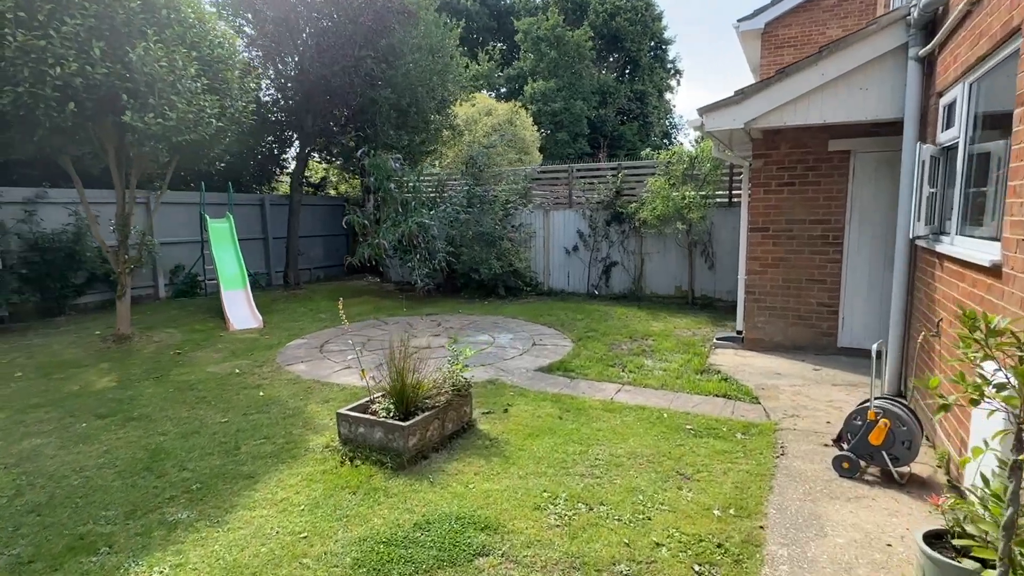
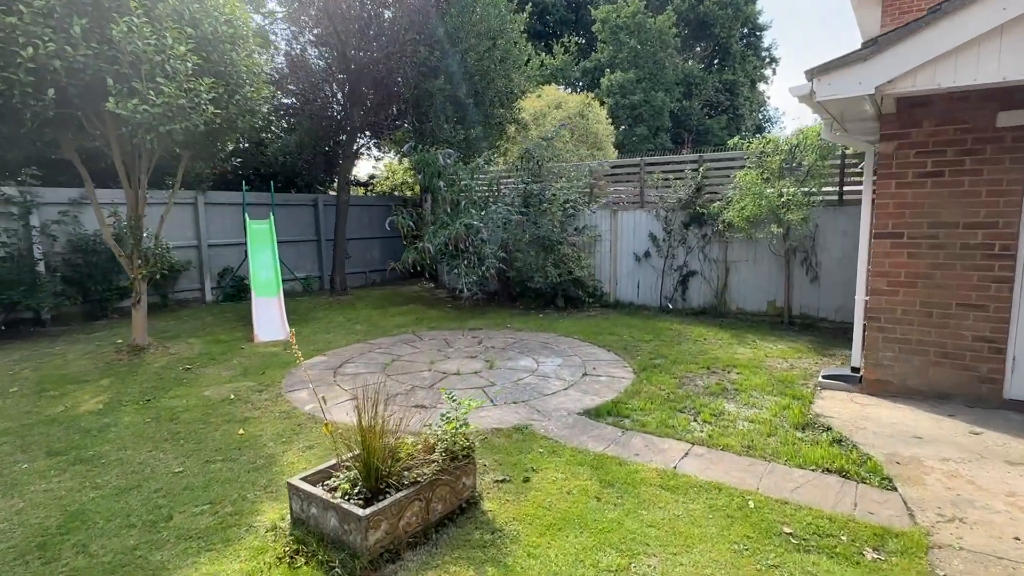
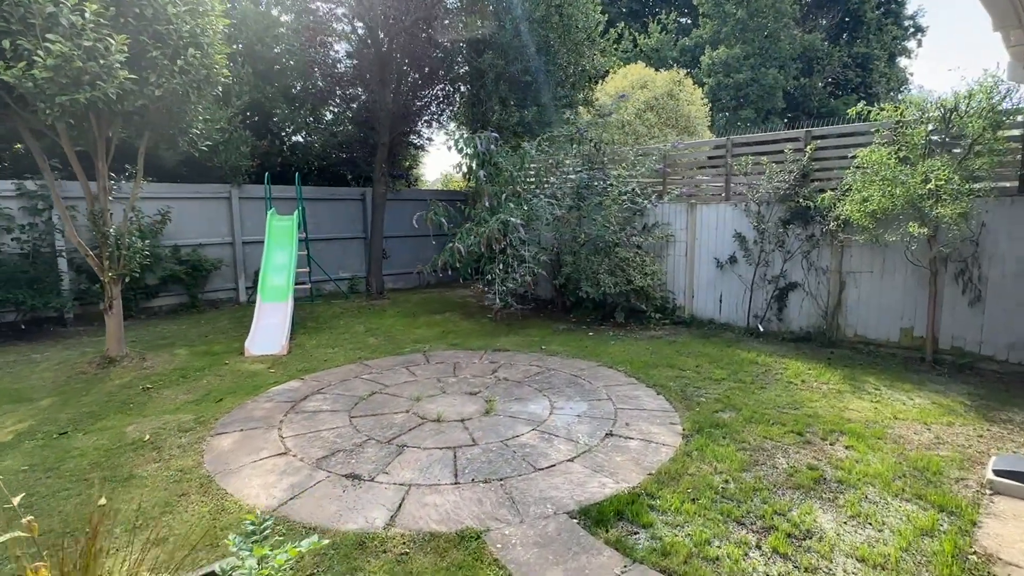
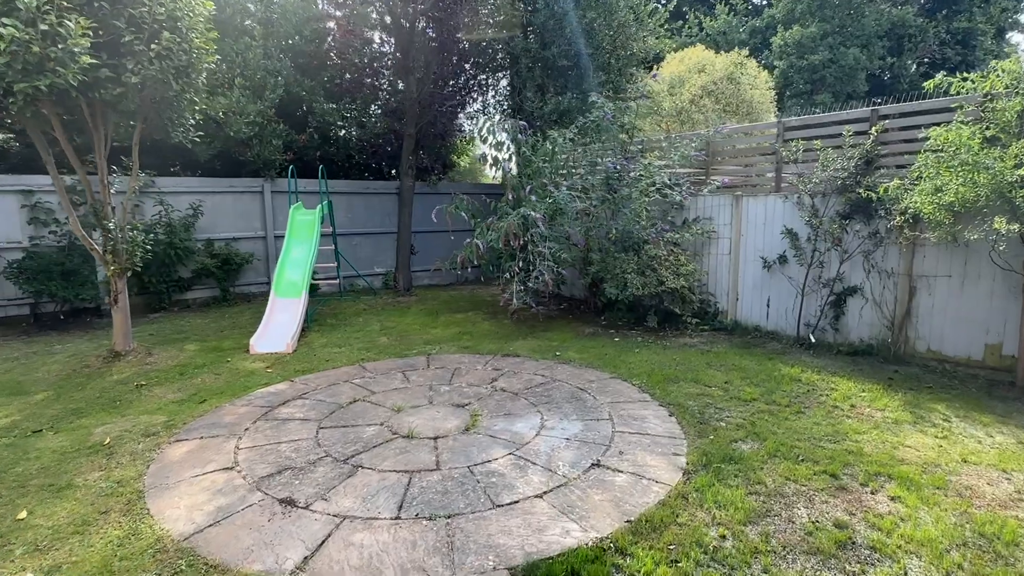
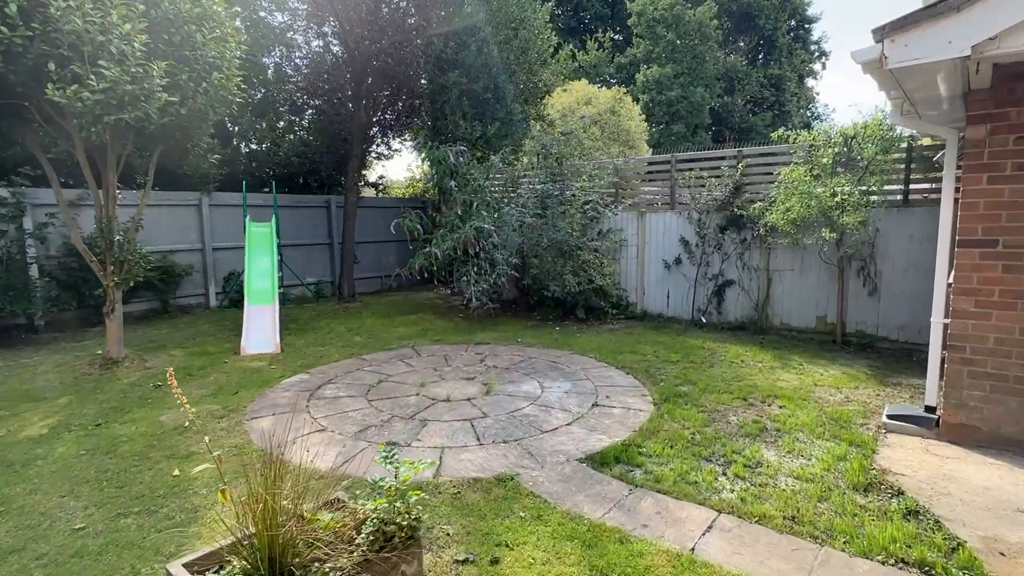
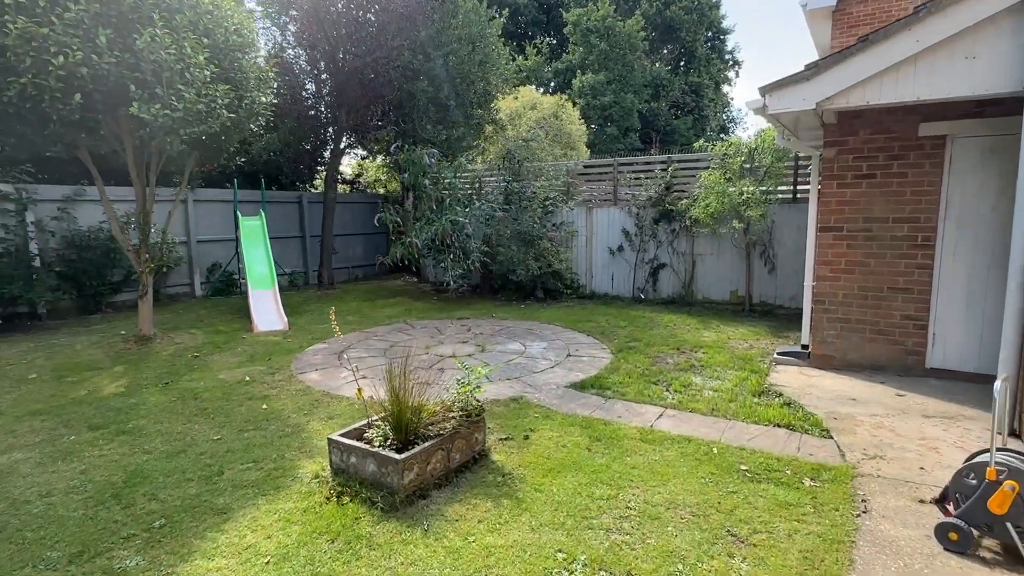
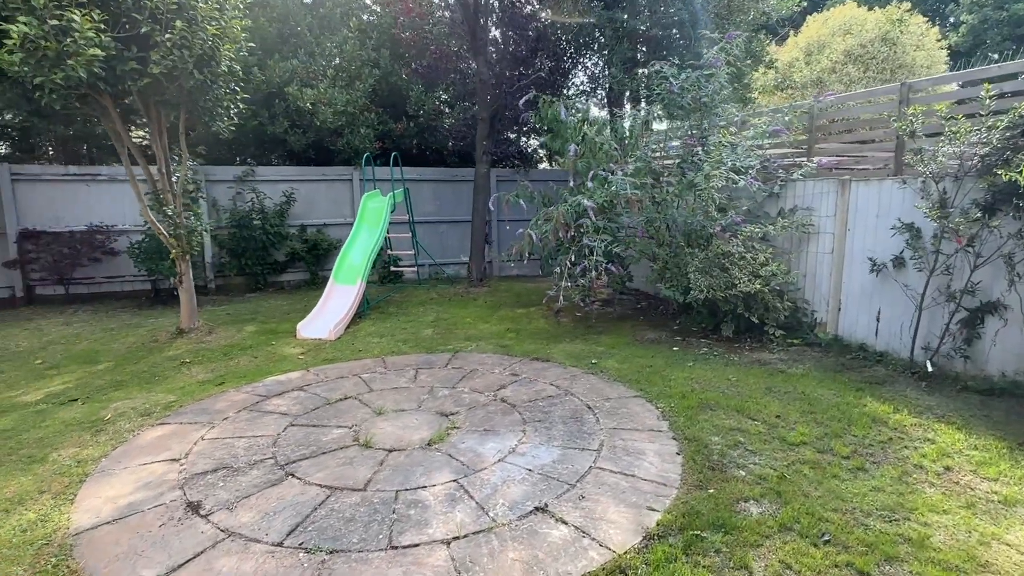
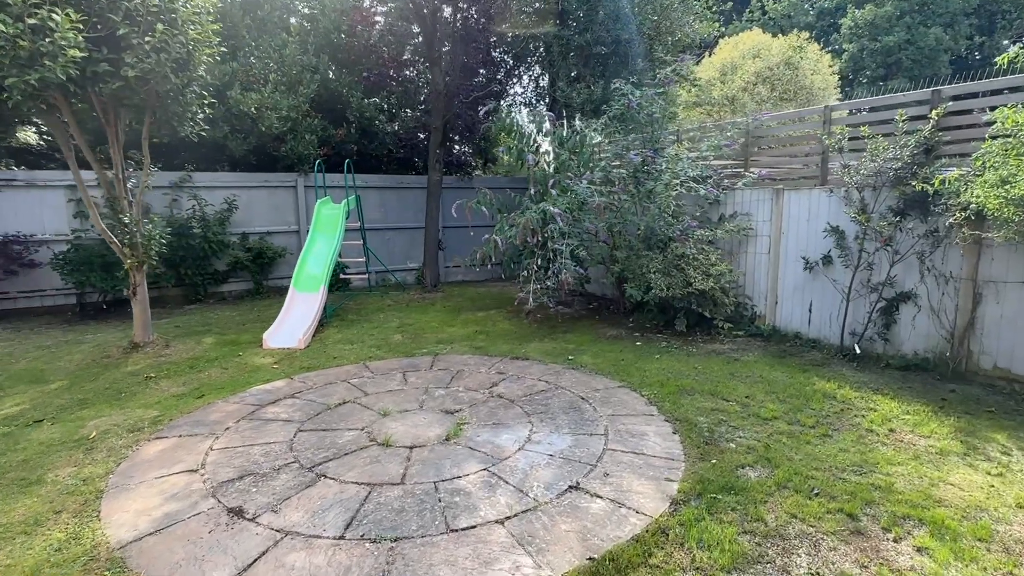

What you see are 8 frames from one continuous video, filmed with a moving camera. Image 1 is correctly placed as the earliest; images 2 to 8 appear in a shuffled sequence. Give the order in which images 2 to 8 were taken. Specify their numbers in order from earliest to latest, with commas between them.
6, 2, 5, 3, 4, 8, 7
